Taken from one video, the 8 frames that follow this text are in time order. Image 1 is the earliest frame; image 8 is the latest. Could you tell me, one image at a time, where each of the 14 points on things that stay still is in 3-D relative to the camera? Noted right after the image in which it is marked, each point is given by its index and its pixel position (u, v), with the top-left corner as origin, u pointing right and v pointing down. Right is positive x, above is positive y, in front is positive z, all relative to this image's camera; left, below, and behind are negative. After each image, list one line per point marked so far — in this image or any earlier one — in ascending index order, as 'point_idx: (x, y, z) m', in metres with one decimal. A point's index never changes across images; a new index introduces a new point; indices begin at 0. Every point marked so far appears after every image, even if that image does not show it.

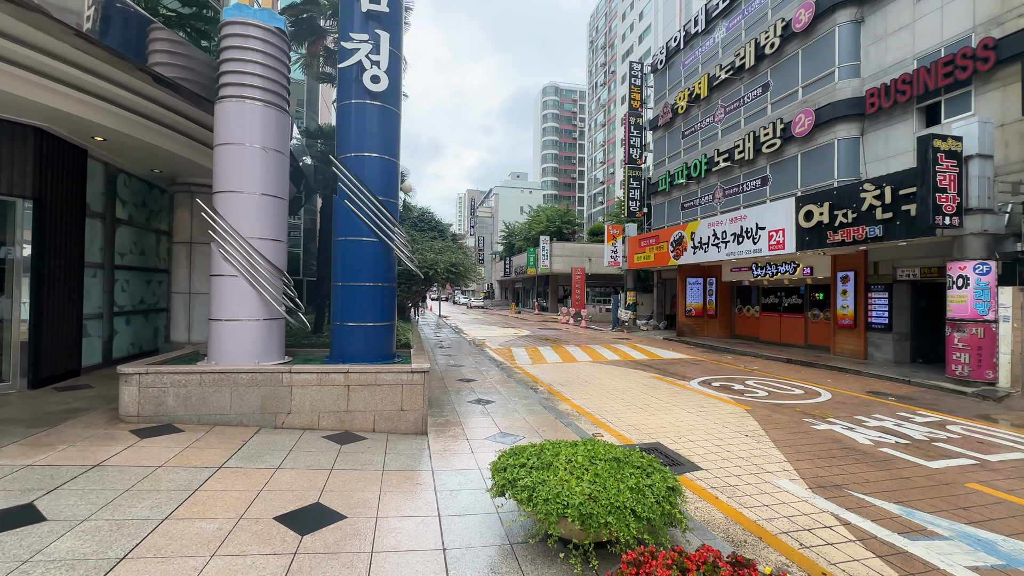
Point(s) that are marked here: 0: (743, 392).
0: (+5.4, -2.4, +10.5) m
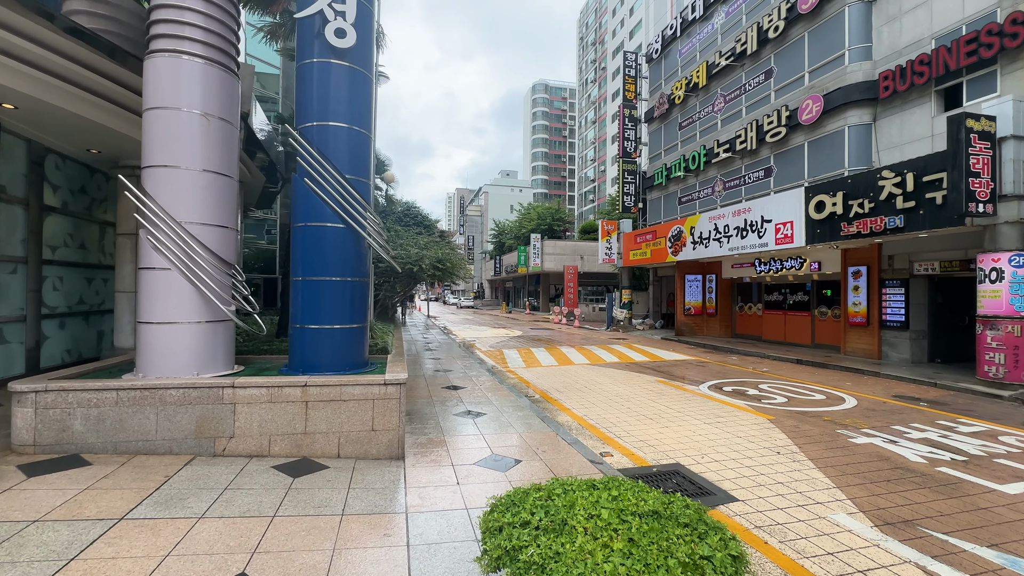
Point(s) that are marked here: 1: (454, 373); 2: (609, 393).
0: (+5.2, -2.3, +9.6) m
1: (-1.5, -2.2, +11.6) m
2: (+2.1, -2.4, +10.1) m
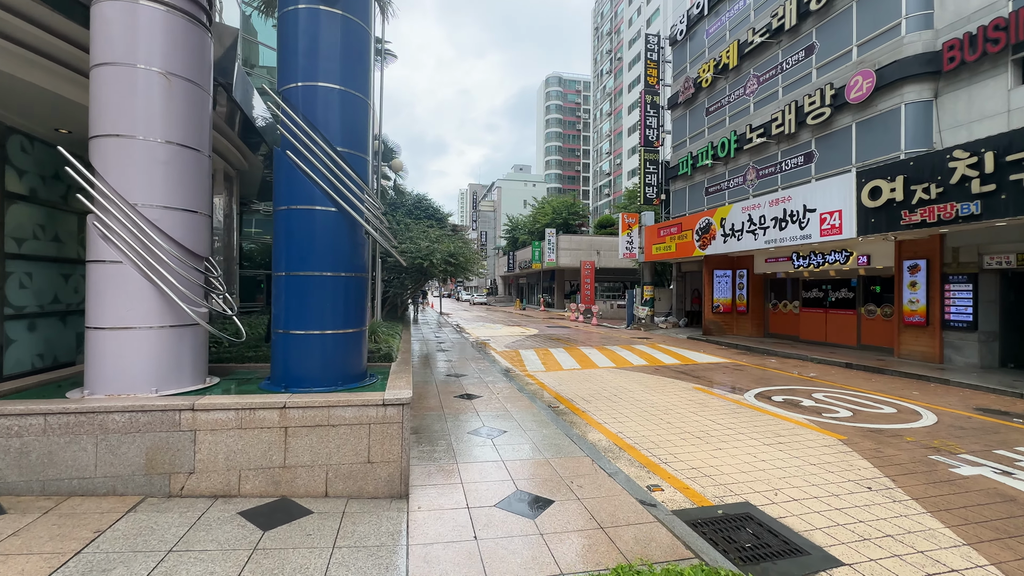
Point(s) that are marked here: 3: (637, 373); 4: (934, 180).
0: (+5.6, -2.3, +8.3) m
1: (-1.0, -2.1, +10.6) m
2: (+2.6, -2.3, +8.9) m
3: (+3.4, -2.3, +12.1) m
4: (+9.9, +2.5, +10.6) m
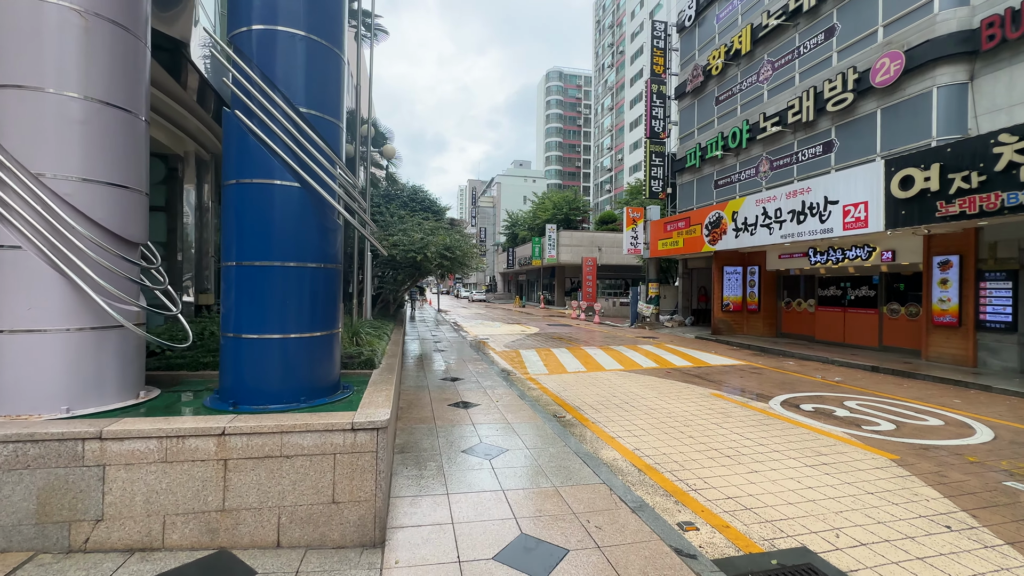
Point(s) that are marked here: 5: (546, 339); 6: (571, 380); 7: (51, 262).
0: (+5.6, -2.2, +7.4) m
1: (-1.0, -2.0, +9.7) m
2: (+2.6, -2.2, +8.0) m
3: (+3.4, -2.2, +11.2) m
4: (+9.9, +2.6, +9.7) m
5: (+1.4, -2.2, +19.3) m
6: (+1.4, -2.2, +10.9) m
7: (-3.7, +0.2, +3.6) m
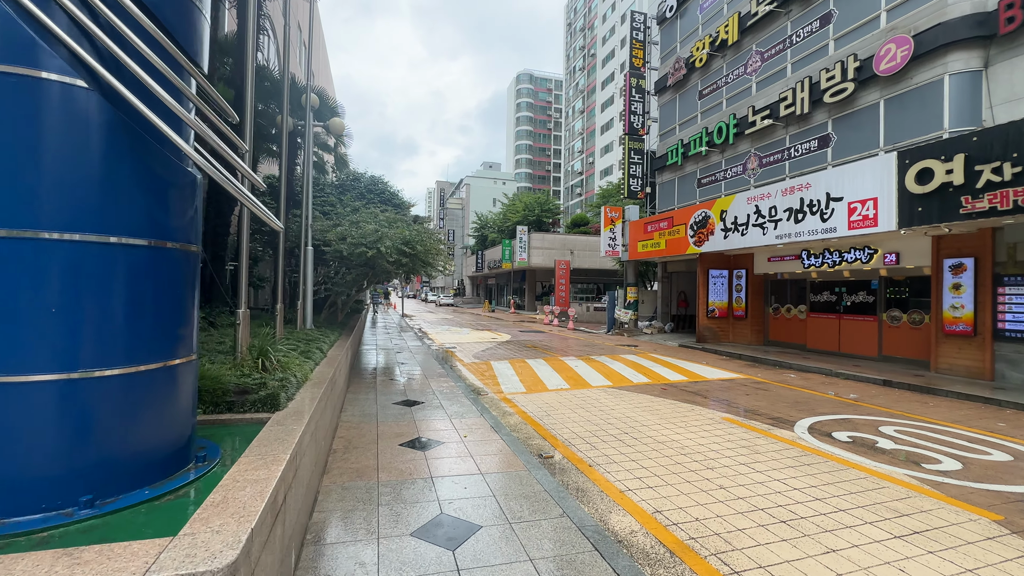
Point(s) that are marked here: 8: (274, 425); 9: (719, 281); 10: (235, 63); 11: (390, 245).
0: (+5.3, -2.3, +6.0) m
1: (-1.5, -2.1, +7.8) m
2: (+2.2, -2.3, +6.4) m
3: (+2.8, -2.3, +9.6) m
4: (+9.4, +2.5, +8.6) m
5: (+0.3, -2.3, +17.6) m
6: (+0.8, -2.3, +9.2) m
7: (-3.7, +0.2, +1.6) m
8: (-1.7, -1.0, +3.3) m
9: (+8.0, +0.3, +17.4) m
10: (-5.7, +4.6, +9.3) m
11: (-2.8, +1.0, +10.1) m
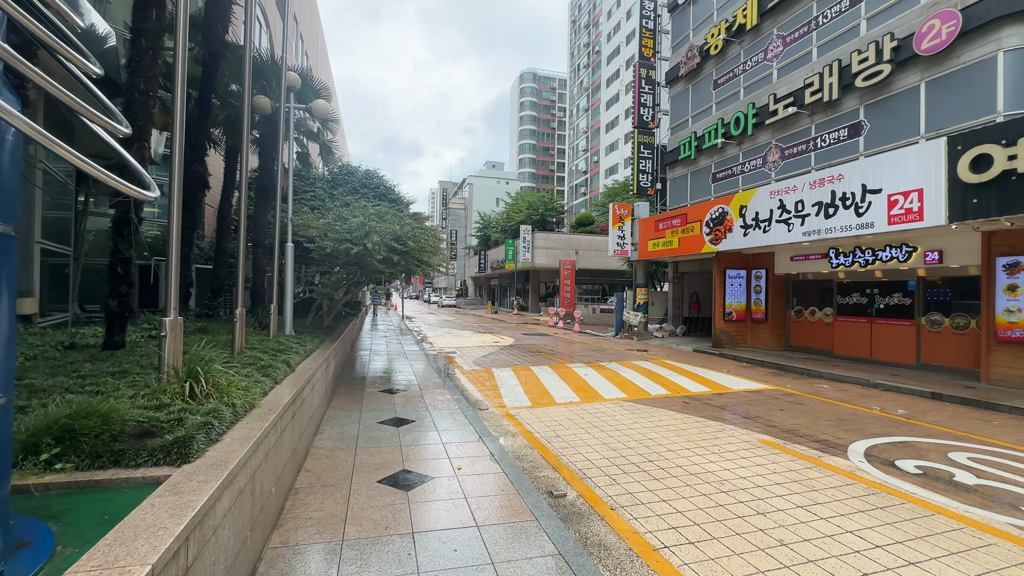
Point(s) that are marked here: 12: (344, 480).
0: (+5.3, -2.3, +4.9) m
1: (-1.5, -2.1, +6.7) m
2: (+2.2, -2.3, +5.3) m
3: (+2.8, -2.3, +8.5) m
4: (+9.5, +2.4, +7.5) m
5: (+0.4, -2.3, +16.5) m
6: (+0.9, -2.3, +8.1) m
7: (-3.7, +0.2, +0.5) m
8: (-1.7, -1.0, +2.2) m
9: (+8.1, +0.2, +16.3) m
10: (-5.6, +4.6, +8.2) m
11: (-2.7, +0.9, +9.1) m
12: (-1.8, -2.0, +4.8) m
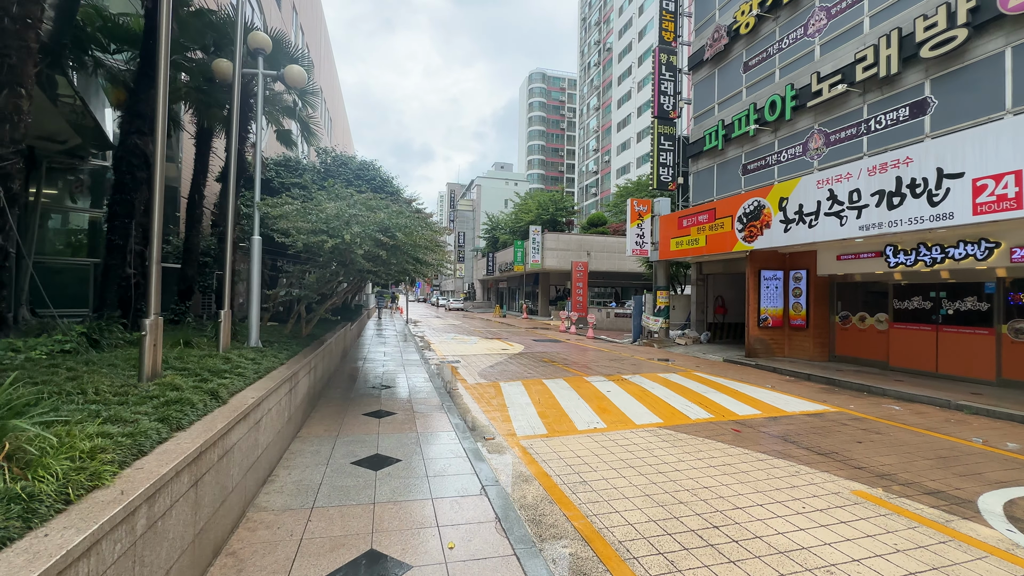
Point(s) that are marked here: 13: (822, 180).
0: (+5.4, -2.3, +3.3) m
1: (-1.3, -2.1, +5.2) m
2: (+2.3, -2.3, +3.7) m
3: (+3.0, -2.3, +6.9) m
4: (+9.6, +2.4, +5.8) m
5: (+0.7, -2.4, +14.9) m
6: (+1.1, -2.3, +6.6) m
7: (-3.7, +0.3, -0.9) m
8: (-1.6, -1.0, +0.7) m
9: (+8.4, +0.1, +14.6) m
10: (-5.4, +4.6, +6.8) m
11: (-2.5, +0.9, +7.6) m
12: (-1.7, -2.0, +3.3) m
13: (+8.1, +2.8, +11.8) m
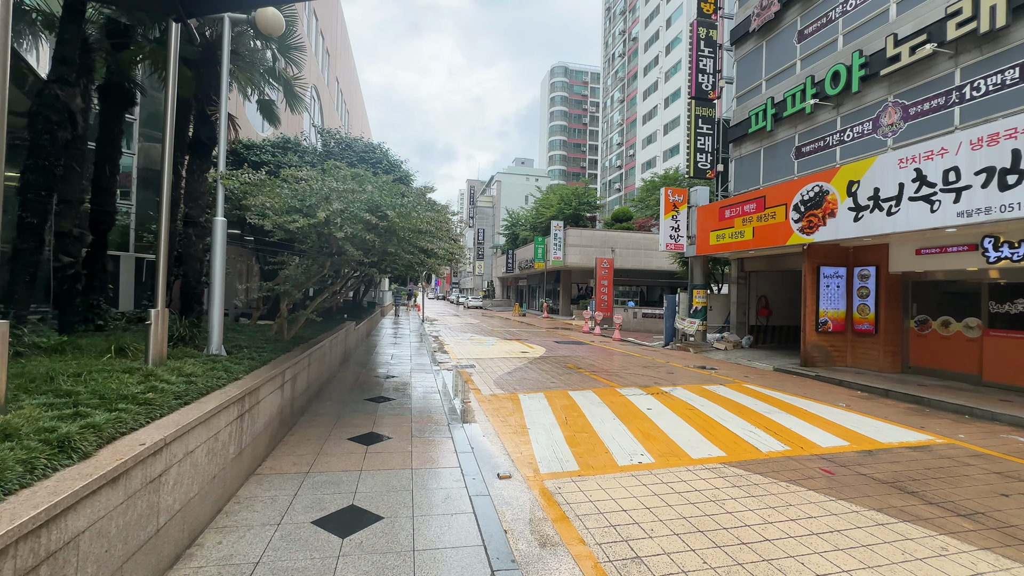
0: (+5.5, -2.3, +1.5) m
1: (-1.1, -2.0, +3.7) m
2: (+2.5, -2.3, +2.1) m
3: (+3.3, -2.3, +5.2) m
4: (+9.9, +2.4, +3.8) m
5: (+1.3, -2.4, +13.3) m
6: (+1.3, -2.3, +5.0) m
7: (-3.7, +0.3, -2.3) m
8: (-1.6, -1.0, -0.8) m
9: (+9.0, +0.2, +12.7) m
10: (-5.1, +4.7, +5.5) m
11: (-2.2, +1.0, +6.1) m
12: (-1.6, -2.0, +1.8) m
13: (+8.6, +2.8, +9.9) m
